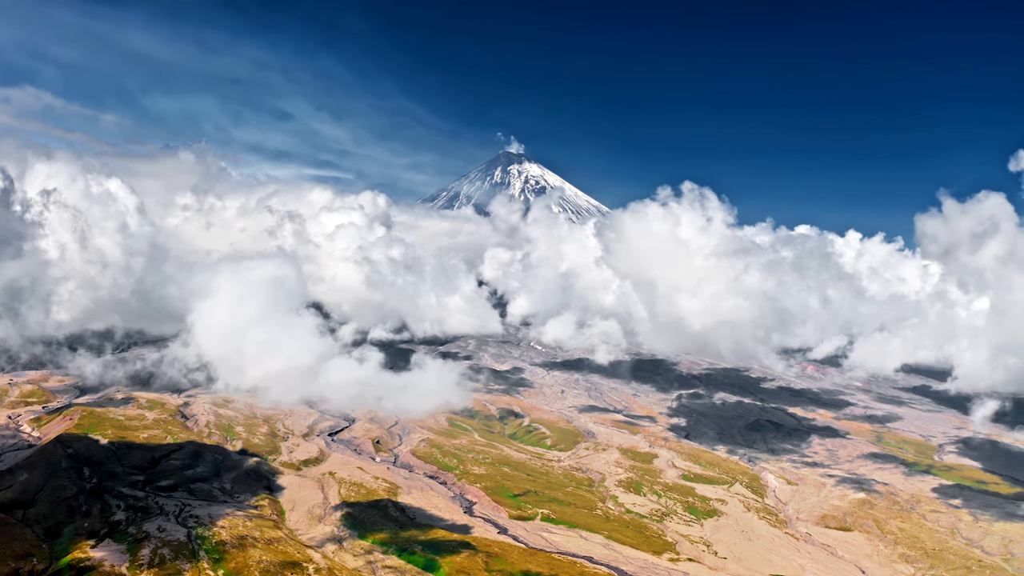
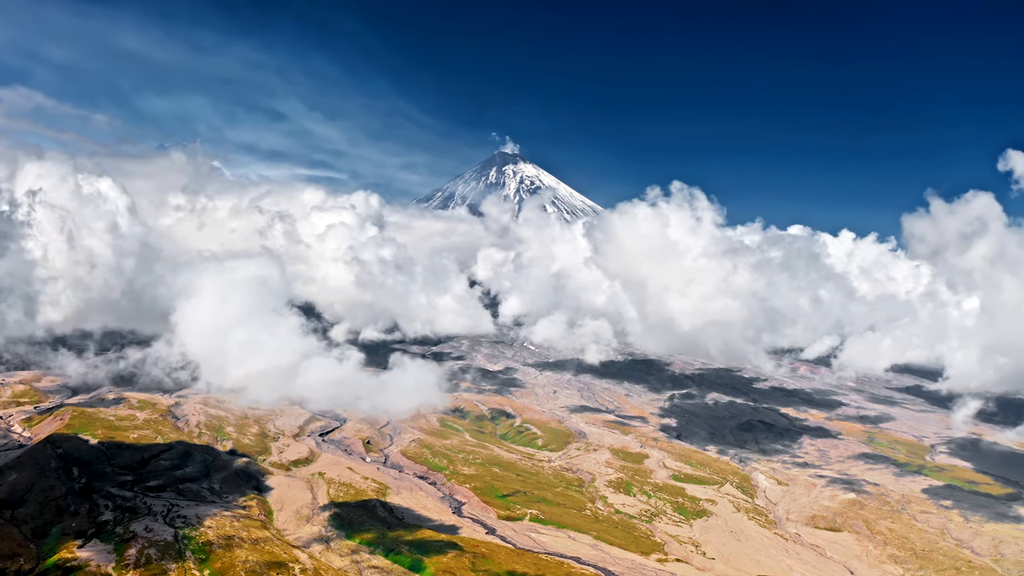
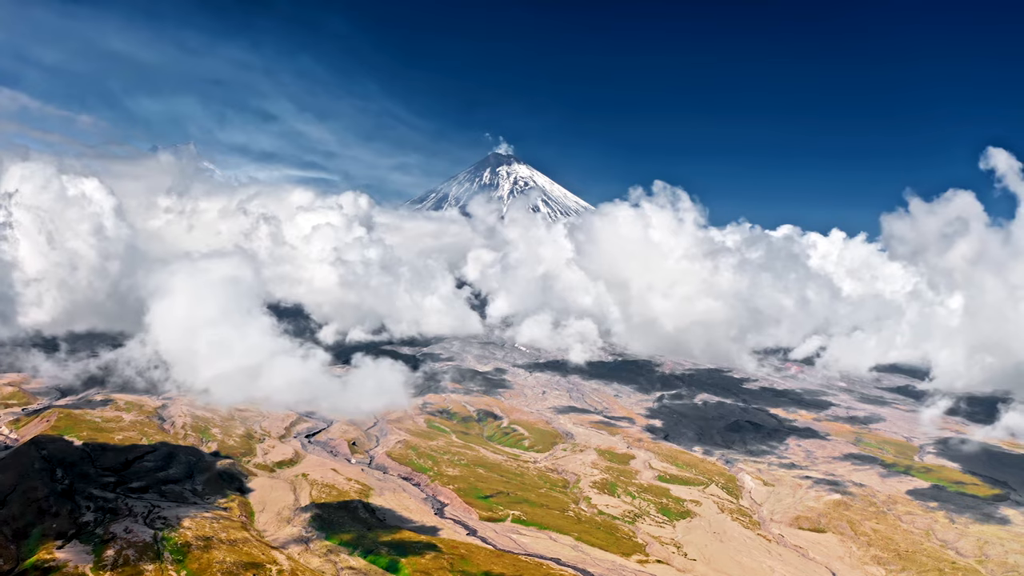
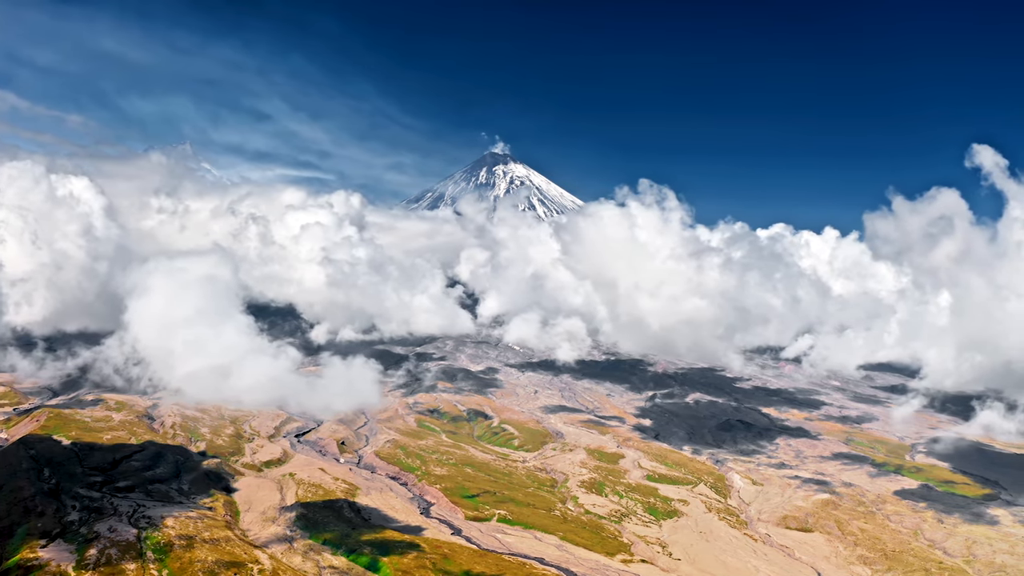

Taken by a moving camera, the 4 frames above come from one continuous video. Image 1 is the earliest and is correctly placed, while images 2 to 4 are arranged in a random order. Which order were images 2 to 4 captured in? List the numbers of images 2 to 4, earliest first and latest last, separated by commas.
2, 3, 4
